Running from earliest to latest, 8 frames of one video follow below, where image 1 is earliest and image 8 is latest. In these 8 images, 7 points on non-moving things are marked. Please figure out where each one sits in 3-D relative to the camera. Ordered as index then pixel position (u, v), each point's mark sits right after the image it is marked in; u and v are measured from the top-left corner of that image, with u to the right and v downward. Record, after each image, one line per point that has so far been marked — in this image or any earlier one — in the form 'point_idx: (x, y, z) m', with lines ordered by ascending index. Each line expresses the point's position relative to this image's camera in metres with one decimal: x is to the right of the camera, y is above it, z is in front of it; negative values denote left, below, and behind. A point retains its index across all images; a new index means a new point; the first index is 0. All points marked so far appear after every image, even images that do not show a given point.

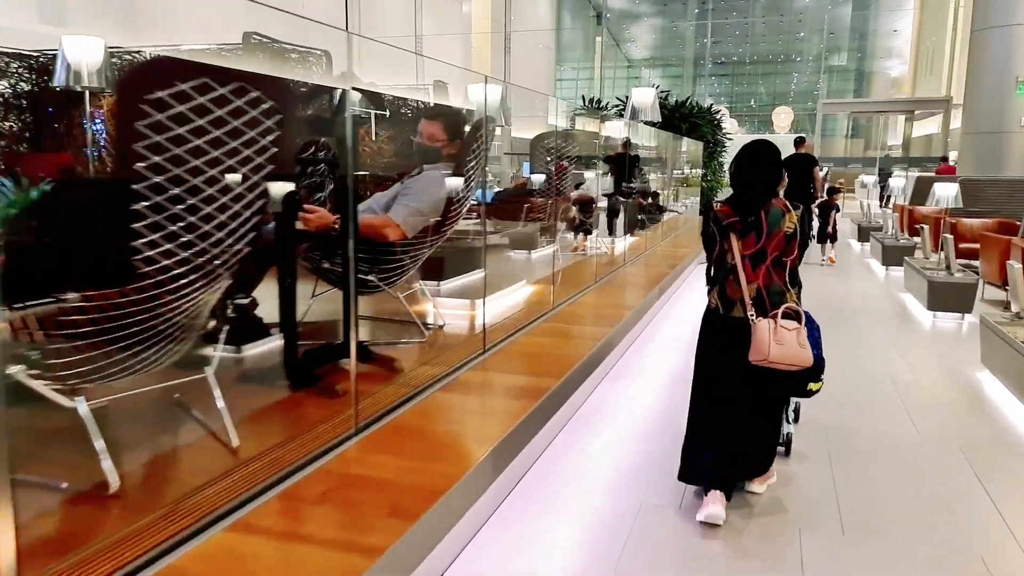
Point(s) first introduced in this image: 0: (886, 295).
0: (+3.3, -0.1, +6.2) m
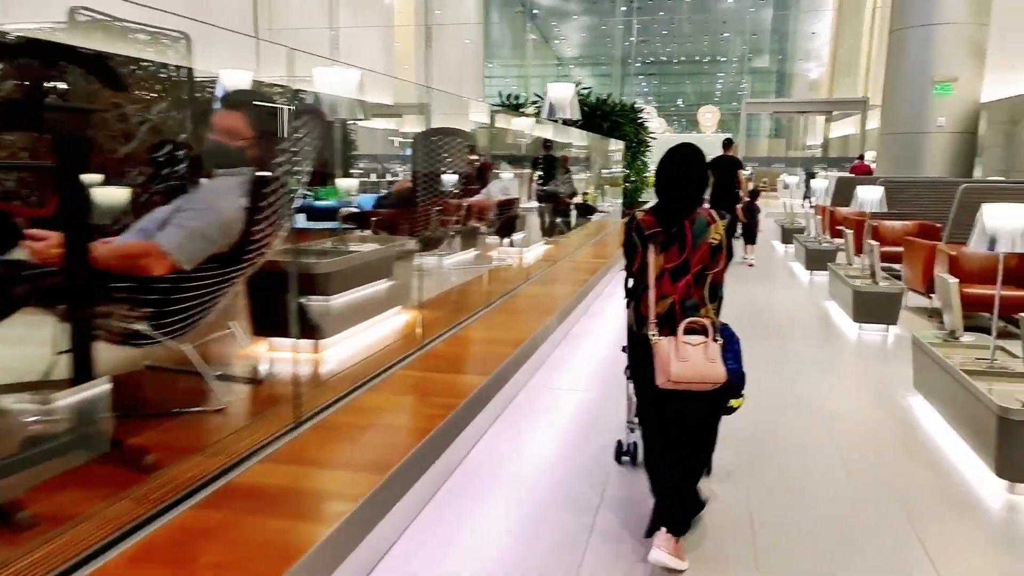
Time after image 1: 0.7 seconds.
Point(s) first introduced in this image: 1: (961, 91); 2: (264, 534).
0: (+2.5, -0.1, +5.9) m
1: (+6.6, +2.9, +10.5) m
2: (-0.8, -0.8, +2.3) m
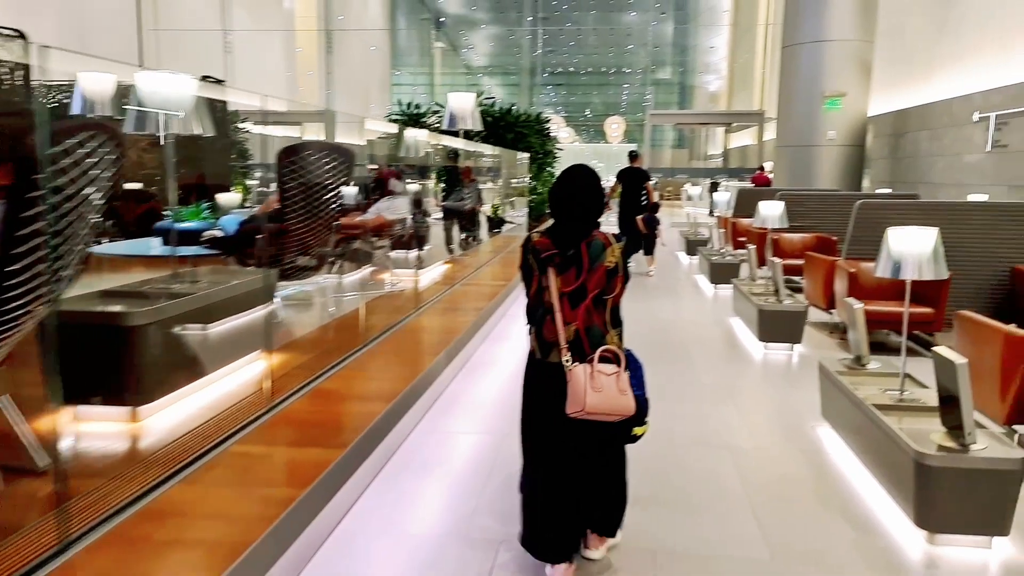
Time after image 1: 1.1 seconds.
0: (+1.7, -0.3, +5.8) m
1: (+5.2, +2.8, +10.9) m
2: (-1.2, -1.0, +1.8) m
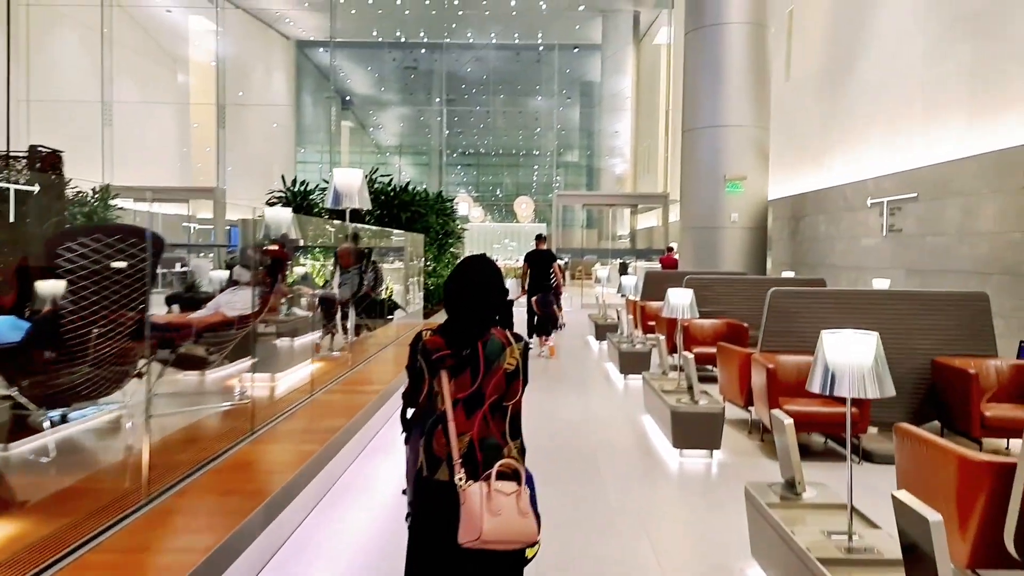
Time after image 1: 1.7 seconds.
0: (+0.8, -1.0, +5.3) m
1: (+3.7, +1.5, +11.0) m
2: (-1.5, -1.2, +1.0) m
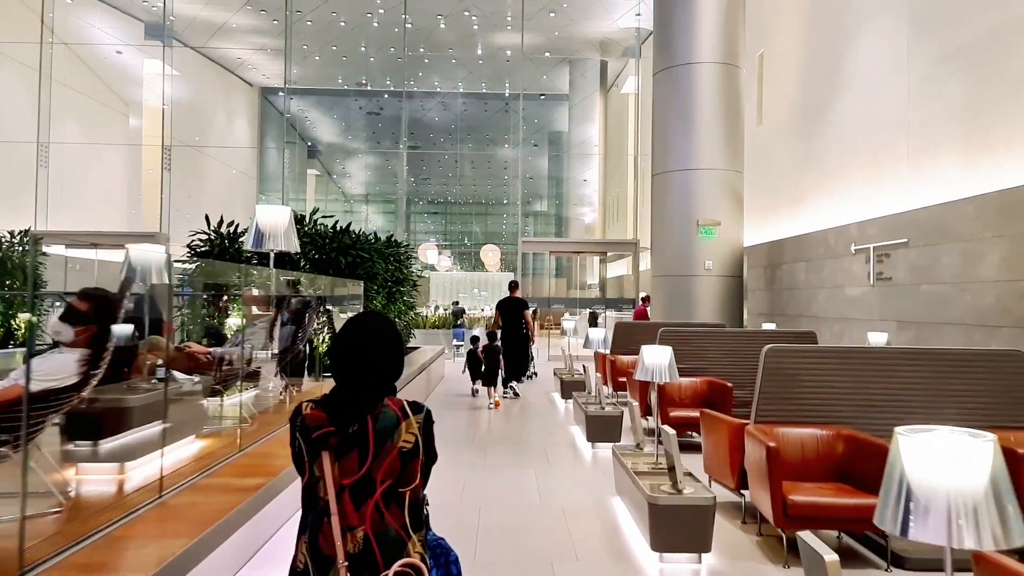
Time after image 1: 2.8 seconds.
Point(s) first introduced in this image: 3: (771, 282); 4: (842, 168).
0: (+0.5, -1.3, +4.4) m
1: (+3.1, +0.8, +10.4) m
2: (-1.7, -1.3, 0.0) m
3: (+4.0, +0.1, +10.8) m
4: (+4.3, +1.6, +9.2) m
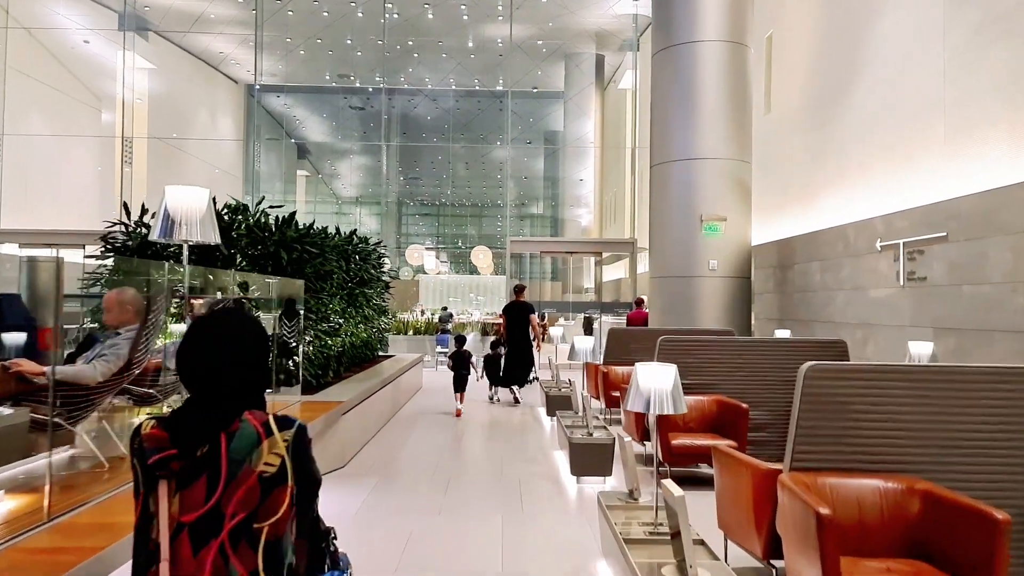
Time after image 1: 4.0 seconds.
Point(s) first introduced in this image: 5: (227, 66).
0: (+0.3, -1.3, +3.4) m
1: (+2.9, +0.7, +9.4) m
2: (-1.9, -1.2, -1.0) m
3: (+3.8, 0.0, +9.9) m
4: (+4.0, +1.5, +8.2) m
5: (-8.0, +6.2, +19.8) m
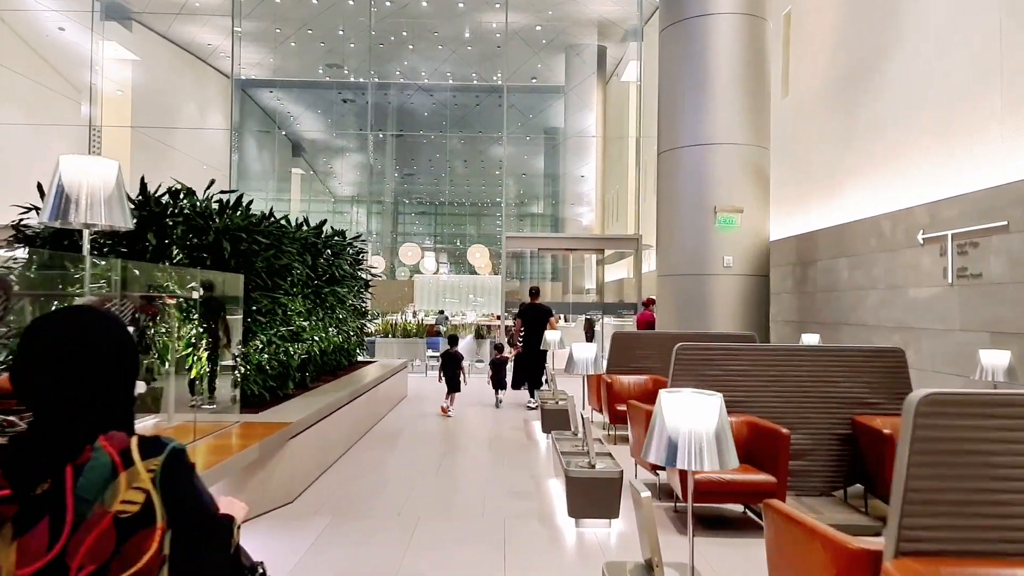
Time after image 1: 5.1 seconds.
0: (+0.2, -1.3, +2.5) m
1: (+2.8, +0.7, +8.5) m
2: (-2.0, -1.2, -1.9) m
3: (+3.7, 0.0, +9.0) m
4: (+4.0, +1.5, +7.3) m
5: (-8.1, +6.2, +18.9) m
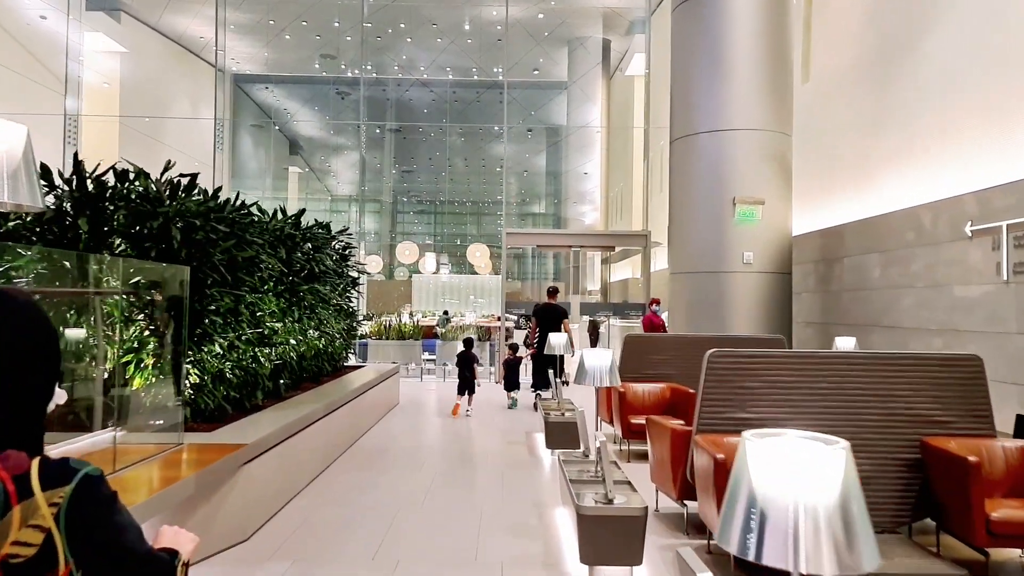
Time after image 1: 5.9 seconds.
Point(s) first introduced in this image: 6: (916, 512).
0: (+0.2, -1.3, +1.8) m
1: (+2.8, +0.8, +7.9) m
2: (-2.0, -1.2, -2.6) m
3: (+3.7, +0.1, +8.3) m
4: (+4.0, +1.6, +6.6) m
5: (-8.0, +6.2, +18.3) m
6: (+1.9, -1.1, +3.4) m
